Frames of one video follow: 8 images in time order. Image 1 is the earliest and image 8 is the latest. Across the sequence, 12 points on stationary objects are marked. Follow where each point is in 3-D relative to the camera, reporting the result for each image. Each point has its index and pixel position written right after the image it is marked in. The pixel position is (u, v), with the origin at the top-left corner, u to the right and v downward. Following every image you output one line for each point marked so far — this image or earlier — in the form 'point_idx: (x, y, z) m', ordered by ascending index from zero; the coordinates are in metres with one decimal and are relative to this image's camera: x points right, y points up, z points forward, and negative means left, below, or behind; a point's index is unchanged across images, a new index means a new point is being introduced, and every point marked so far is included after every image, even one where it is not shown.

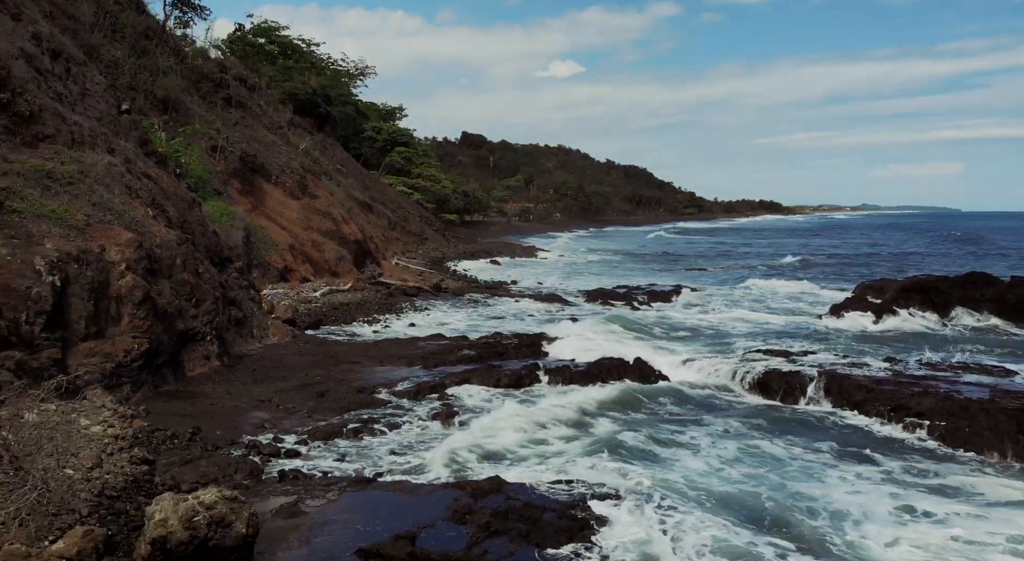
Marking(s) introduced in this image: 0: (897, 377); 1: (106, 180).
0: (+5.2, -1.3, +11.0) m
1: (-5.8, +1.4, +11.9) m
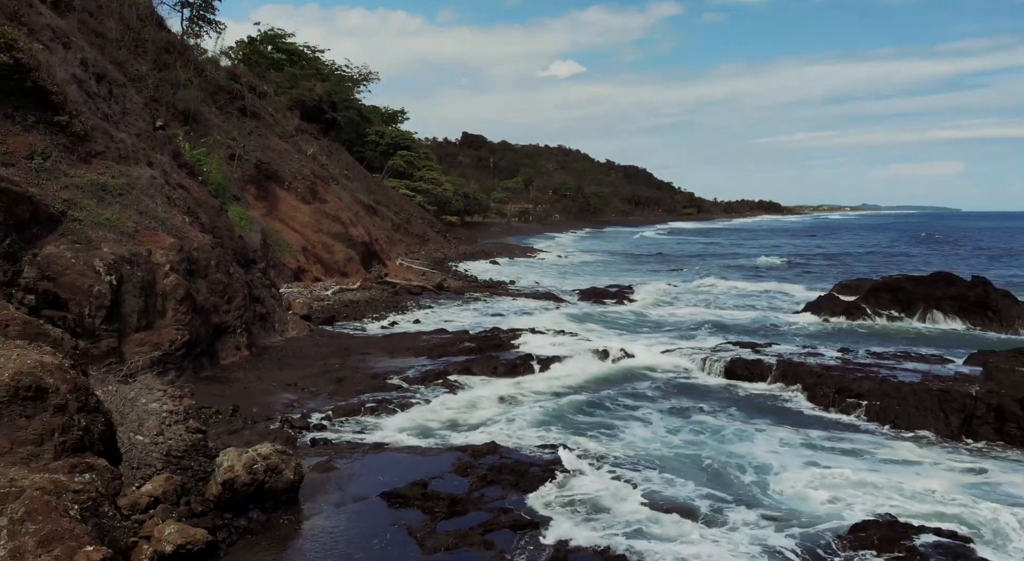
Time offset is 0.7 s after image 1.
0: (+5.1, -1.3, +12.6) m
1: (-5.9, +1.4, +13.5) m
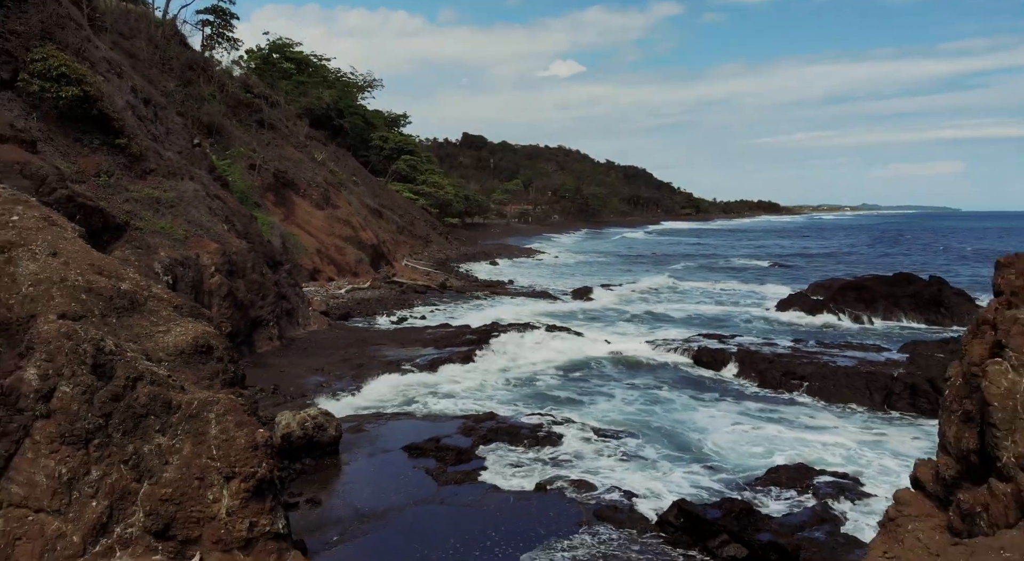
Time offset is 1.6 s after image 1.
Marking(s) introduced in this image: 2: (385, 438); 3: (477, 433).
0: (+5.1, -1.3, +14.7) m
1: (-6.0, +1.4, +15.5) m
2: (-1.6, -1.9, +10.1) m
3: (-0.4, -1.9, +10.2) m
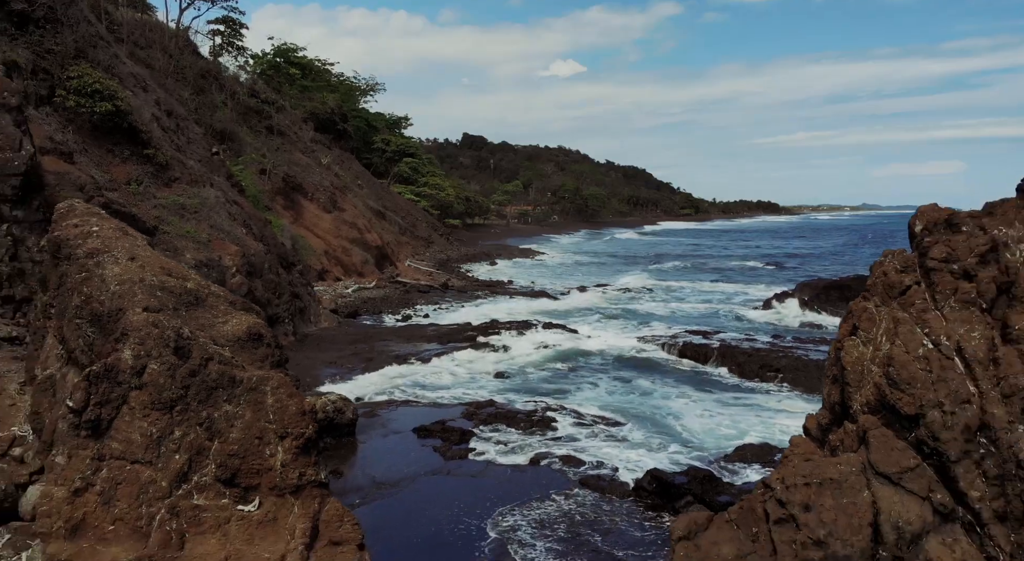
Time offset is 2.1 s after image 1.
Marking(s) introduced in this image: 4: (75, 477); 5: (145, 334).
0: (+5.0, -1.3, +15.8) m
1: (-6.0, +1.4, +16.7) m
2: (-1.6, -1.9, +11.2) m
3: (-0.5, -1.9, +11.3) m
4: (-2.9, -1.3, +5.6) m
5: (-2.6, -0.4, +5.9) m
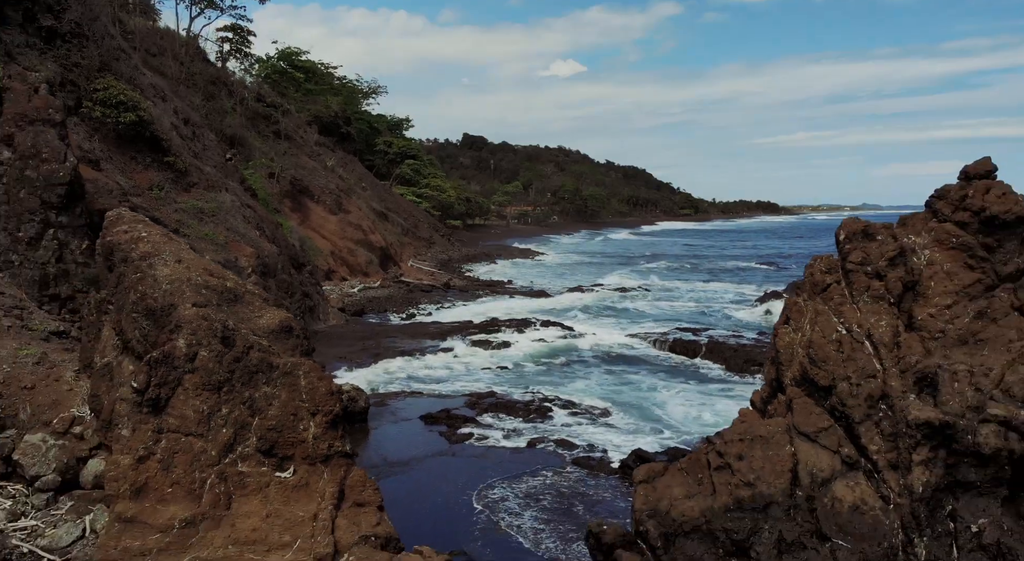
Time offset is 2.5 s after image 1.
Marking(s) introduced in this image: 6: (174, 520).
0: (+5.0, -1.3, +16.8) m
1: (-6.0, +1.5, +17.7) m
2: (-1.6, -1.9, +12.2) m
3: (-0.5, -1.9, +12.3) m
4: (-2.9, -1.3, +6.5) m
5: (-2.6, -0.4, +6.9) m
6: (-2.6, -1.8, +6.3) m
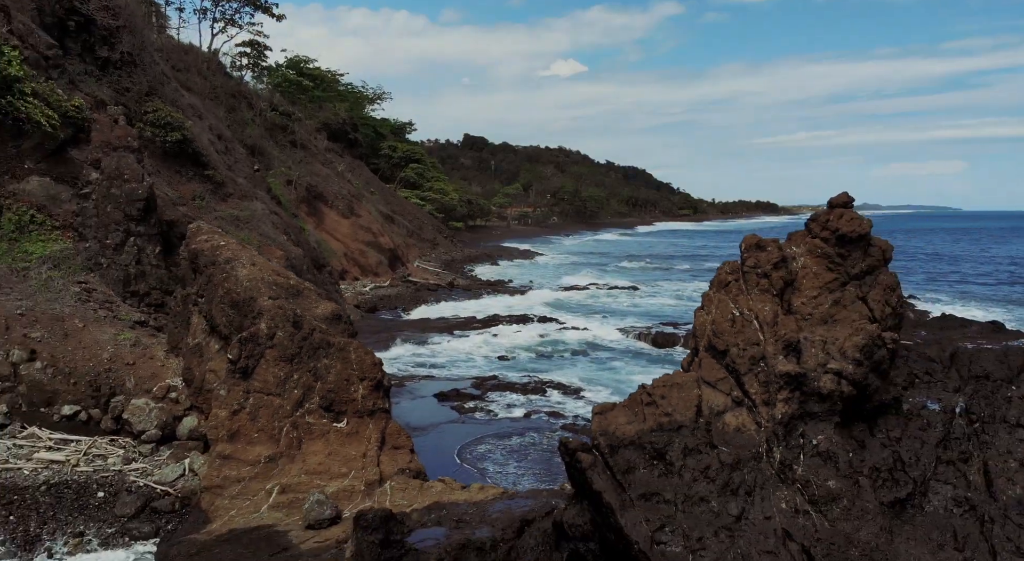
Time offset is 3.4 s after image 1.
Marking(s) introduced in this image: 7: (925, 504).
0: (+5.0, -1.3, +19.0) m
1: (-6.0, +1.5, +19.9) m
2: (-1.6, -1.9, +14.4) m
3: (-0.5, -1.9, +14.5) m
4: (-3.0, -1.3, +8.7) m
5: (-2.6, -0.4, +9.1) m
6: (-2.6, -1.8, +8.5) m
7: (+3.2, -1.7, +6.4) m
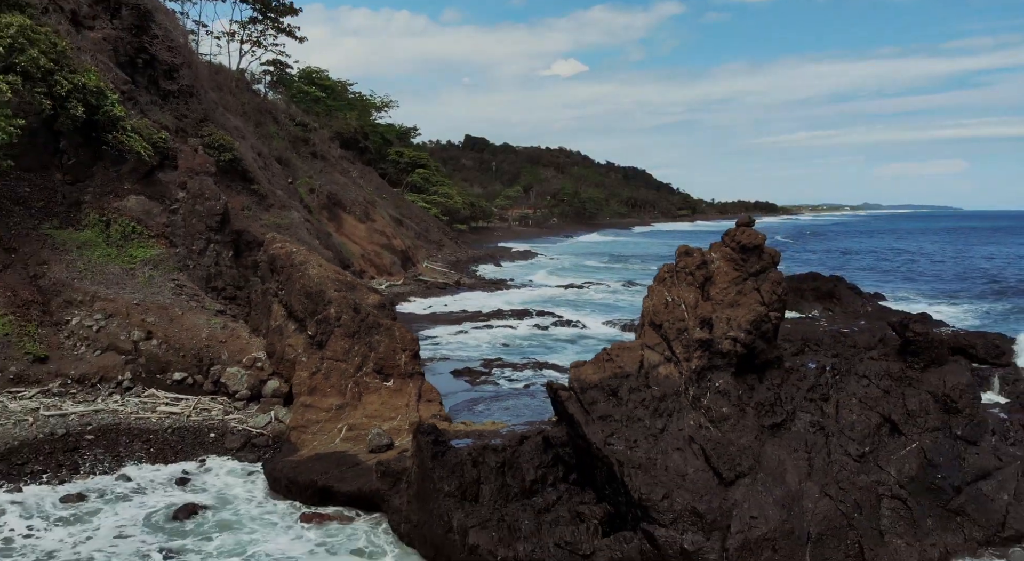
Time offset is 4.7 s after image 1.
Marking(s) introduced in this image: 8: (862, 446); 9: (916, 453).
0: (+5.1, -1.2, +22.2) m
1: (-6.0, +1.5, +23.1) m
2: (-1.6, -1.9, +17.6) m
3: (-0.4, -1.8, +17.7) m
4: (-2.9, -1.3, +11.9) m
5: (-2.6, -0.3, +12.3) m
6: (-2.6, -1.8, +11.7) m
7: (+3.3, -1.7, +9.6) m
8: (+4.0, -1.9, +9.3) m
9: (+4.6, -1.9, +9.3) m
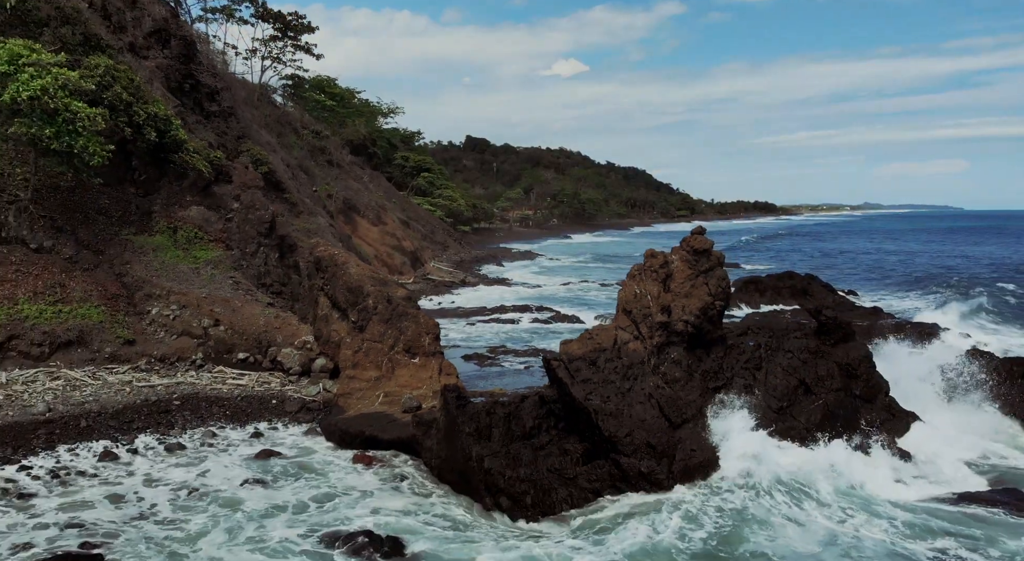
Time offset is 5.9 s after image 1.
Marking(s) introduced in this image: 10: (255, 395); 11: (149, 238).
0: (+5.1, -1.1, +25.1) m
1: (-5.9, +1.6, +26.0) m
2: (-1.5, -1.8, +20.5) m
3: (-0.4, -1.8, +20.6) m
4: (-2.9, -1.2, +14.9) m
5: (-2.5, -0.3, +15.2) m
6: (-2.5, -1.7, +14.7) m
7: (+3.3, -1.6, +12.5) m
8: (+4.0, -1.8, +12.3) m
9: (+4.6, -1.9, +12.2) m
10: (-4.7, -2.1, +15.1) m
11: (-7.9, +0.9, +17.9) m
